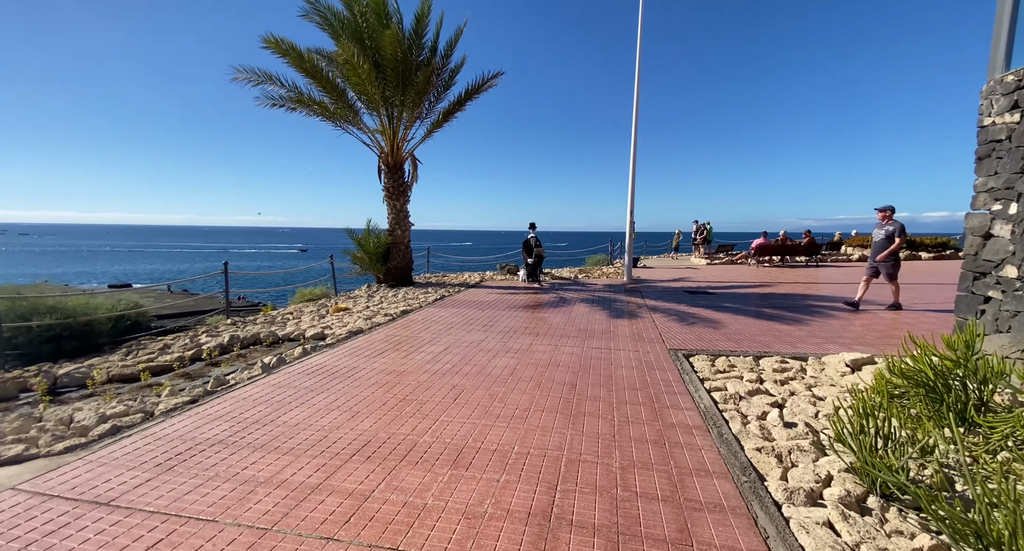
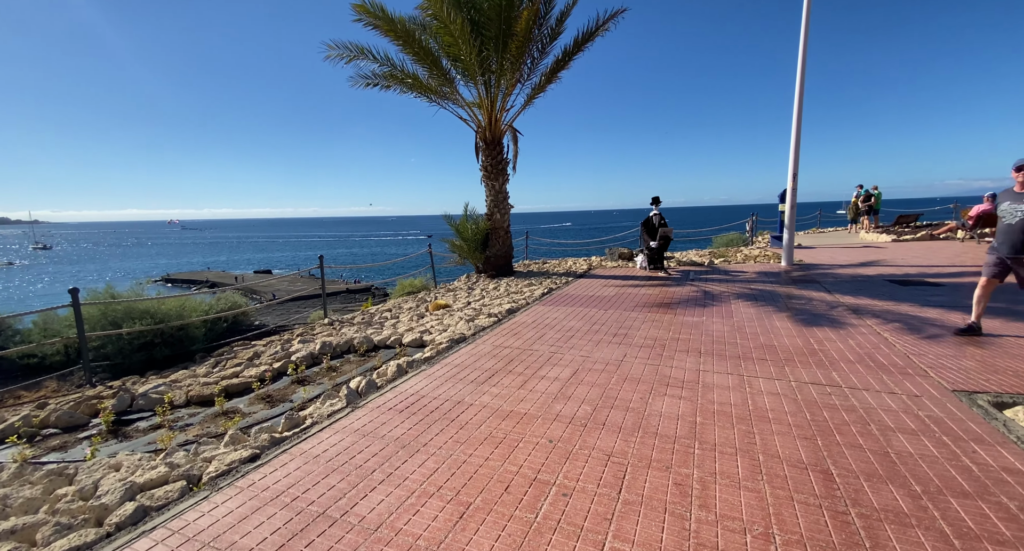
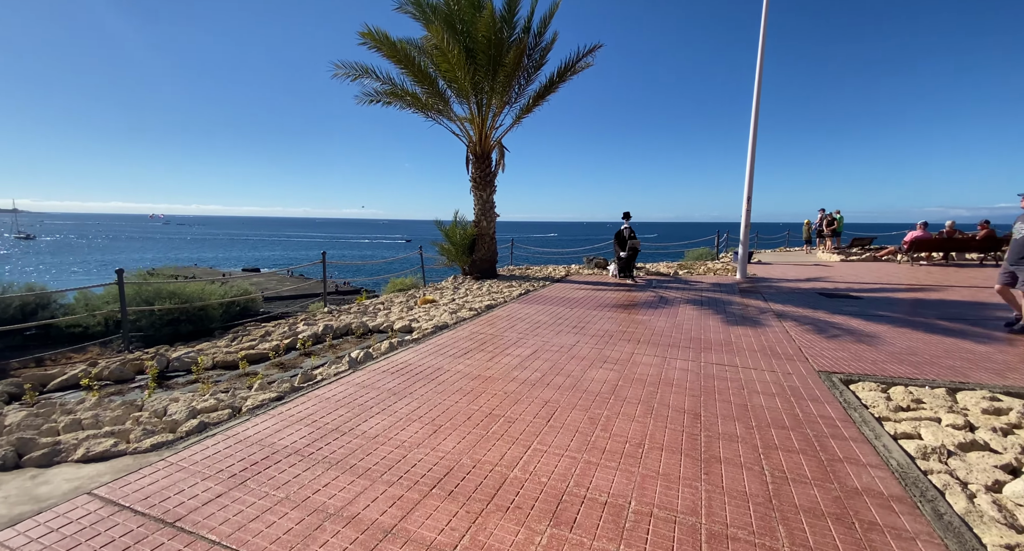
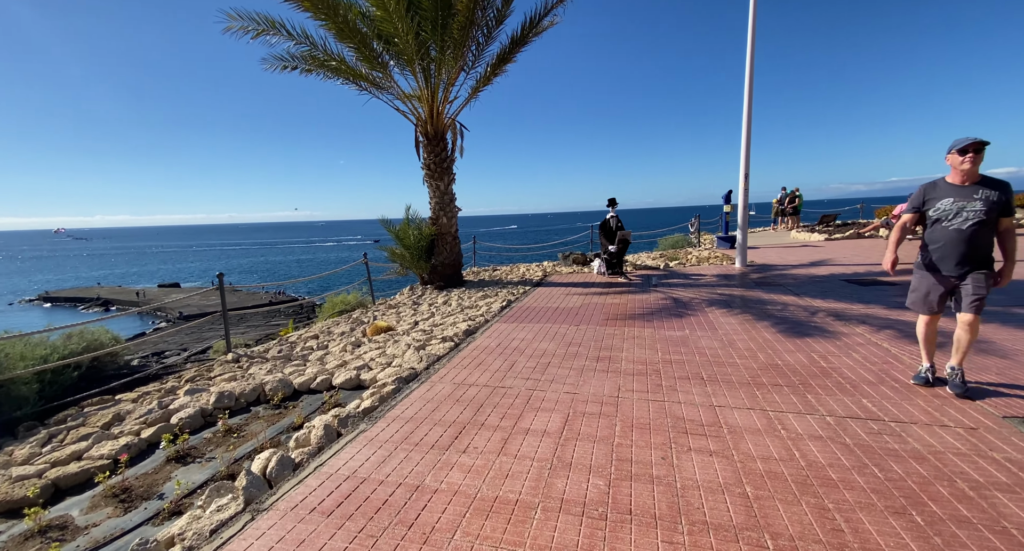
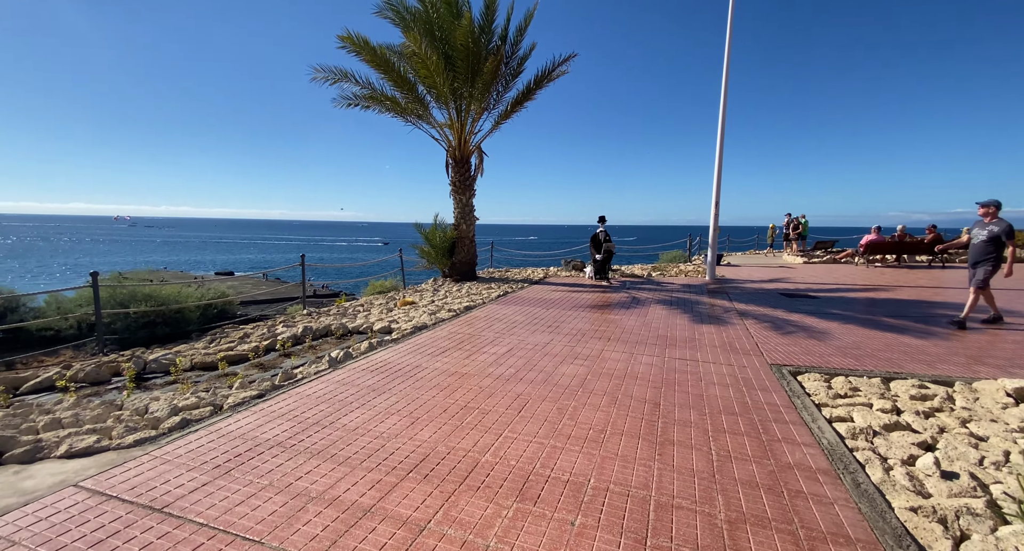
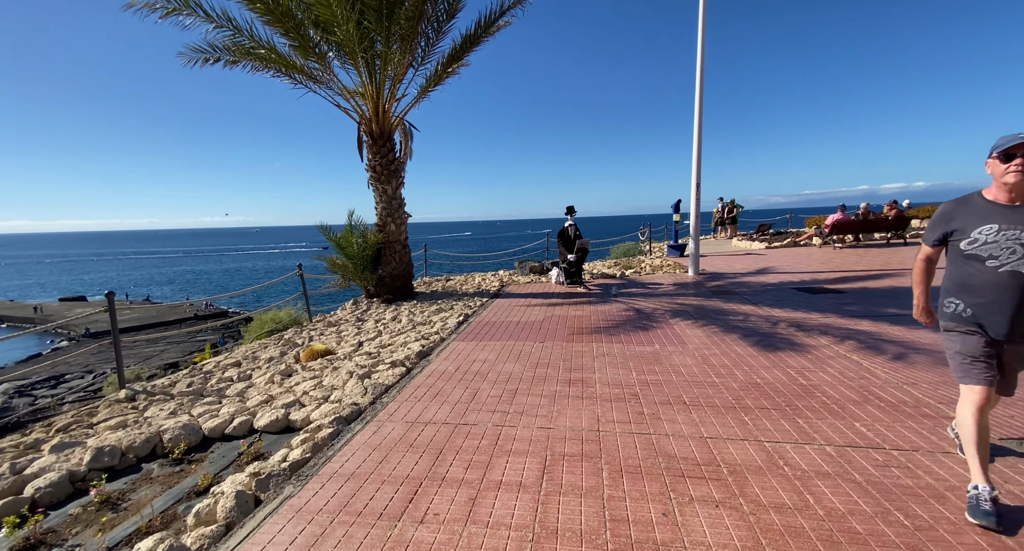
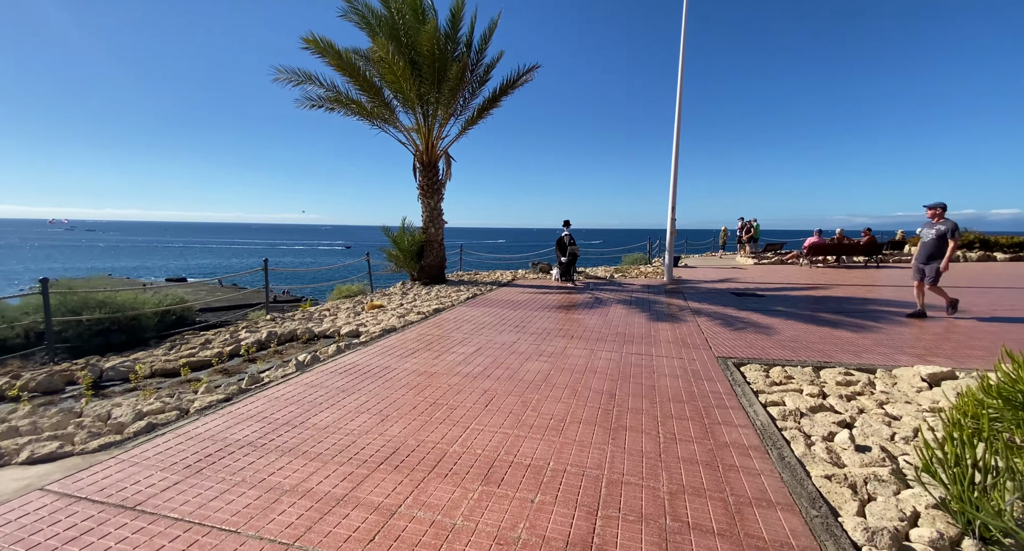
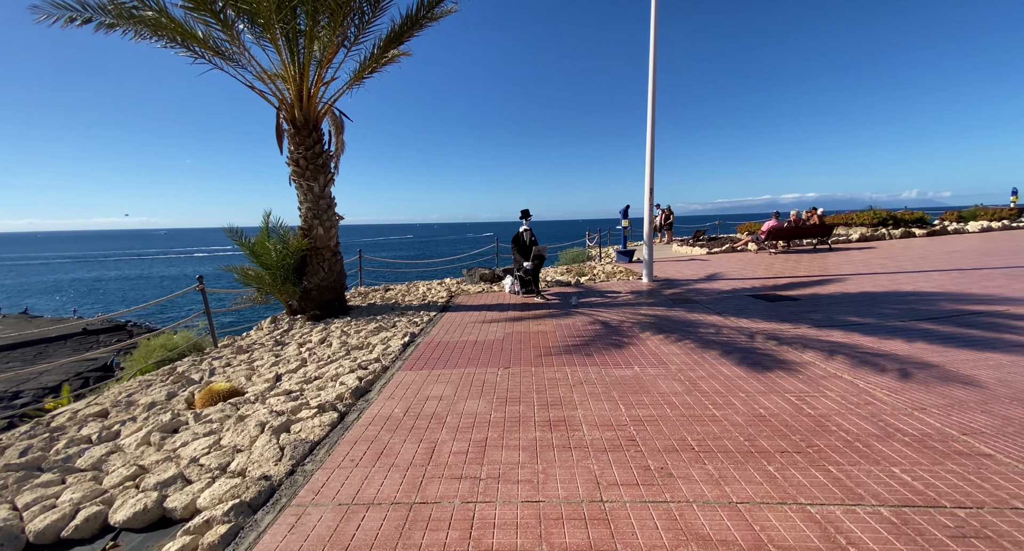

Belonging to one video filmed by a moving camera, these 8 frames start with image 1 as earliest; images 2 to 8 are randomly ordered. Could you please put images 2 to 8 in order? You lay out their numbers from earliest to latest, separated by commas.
7, 5, 3, 2, 4, 6, 8
